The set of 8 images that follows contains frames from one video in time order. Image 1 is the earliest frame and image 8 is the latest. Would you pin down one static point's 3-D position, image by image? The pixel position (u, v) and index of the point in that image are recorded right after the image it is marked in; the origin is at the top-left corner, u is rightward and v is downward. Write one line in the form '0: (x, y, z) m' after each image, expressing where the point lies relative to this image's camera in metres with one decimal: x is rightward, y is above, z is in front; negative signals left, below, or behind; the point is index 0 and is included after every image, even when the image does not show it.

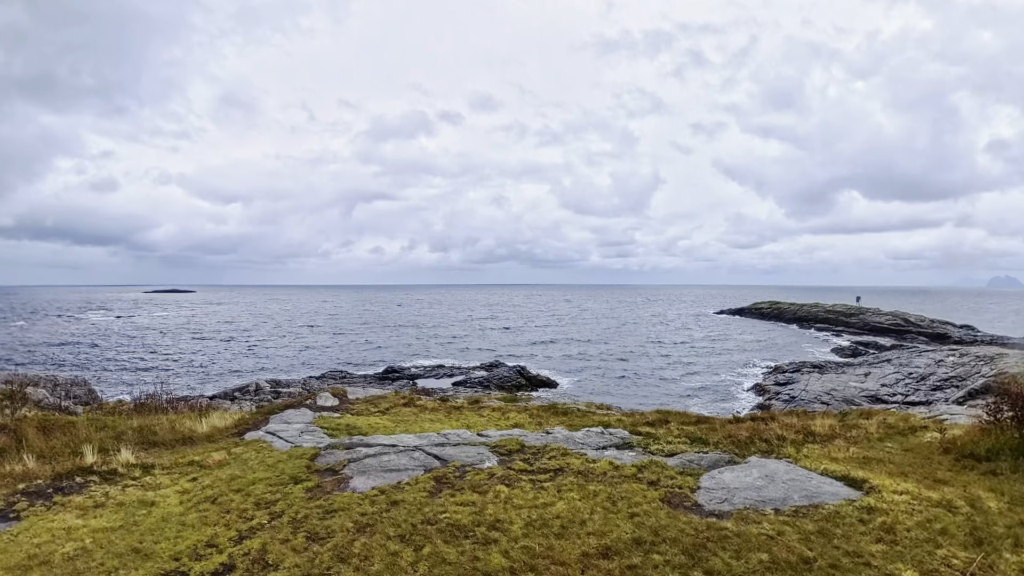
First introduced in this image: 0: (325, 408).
0: (-5.6, -3.5, +15.4) m
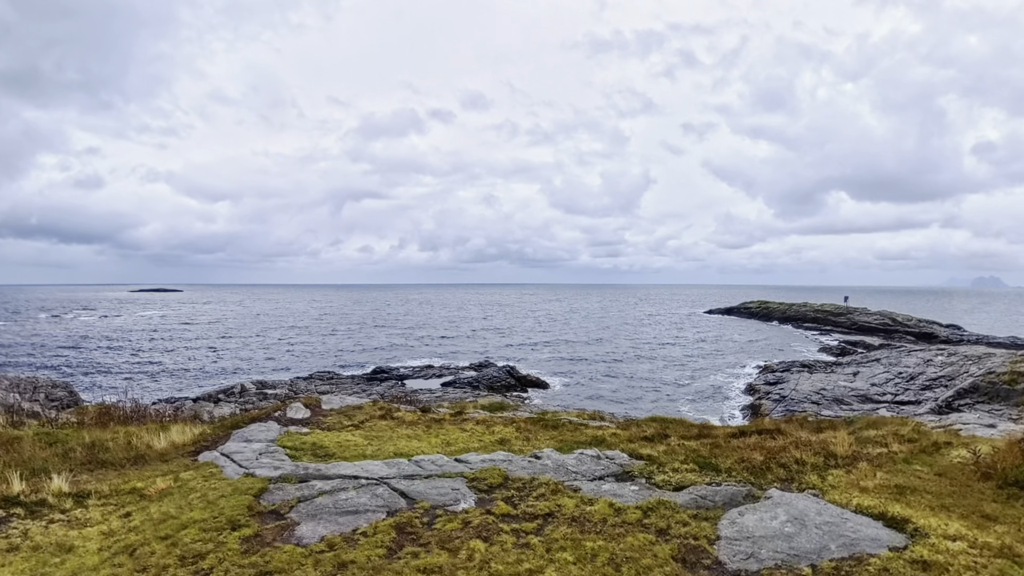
0: (-6.0, -3.6, +14.1) m
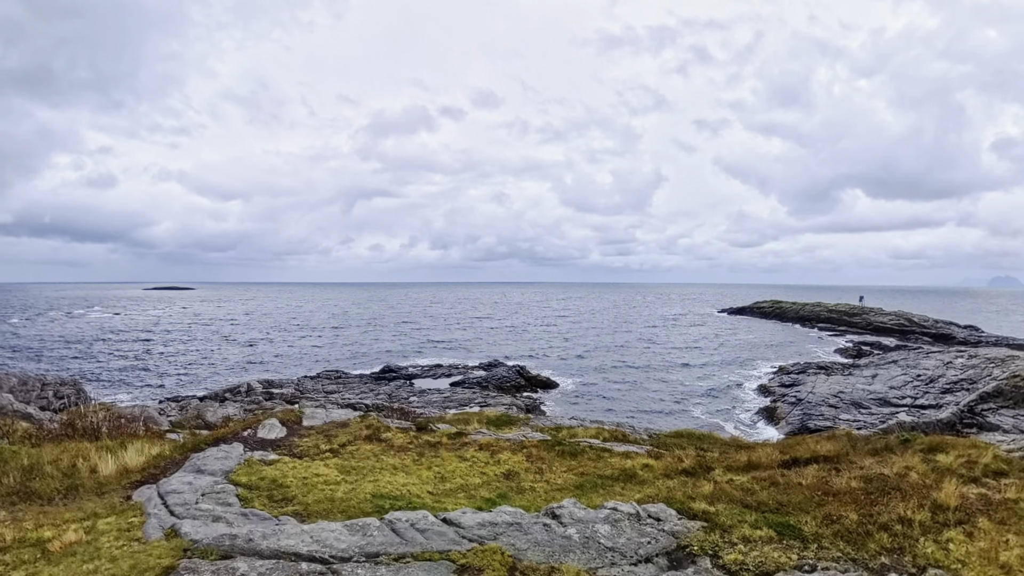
0: (-5.7, -3.6, +11.9) m
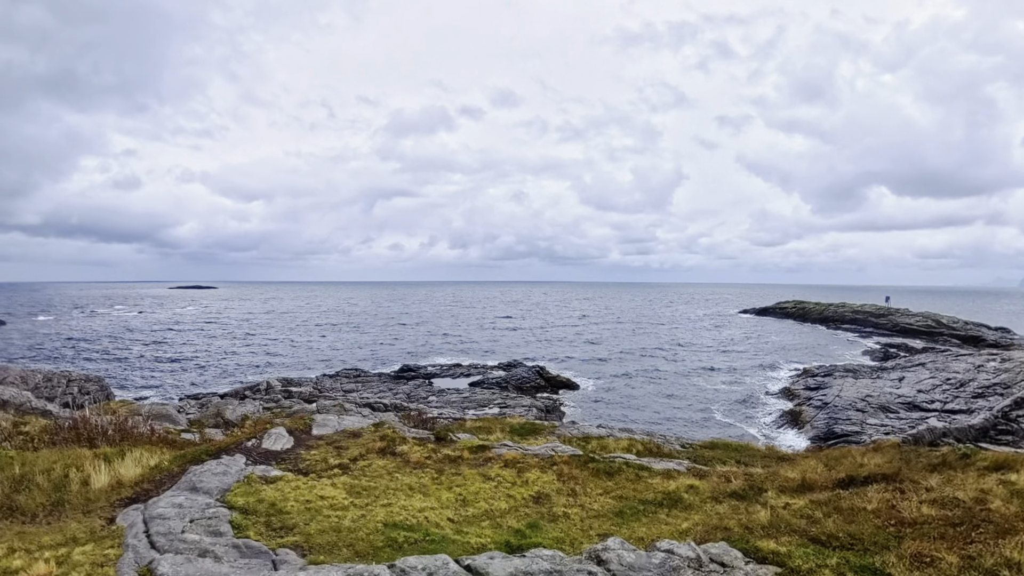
0: (-5.2, -3.5, +10.8) m
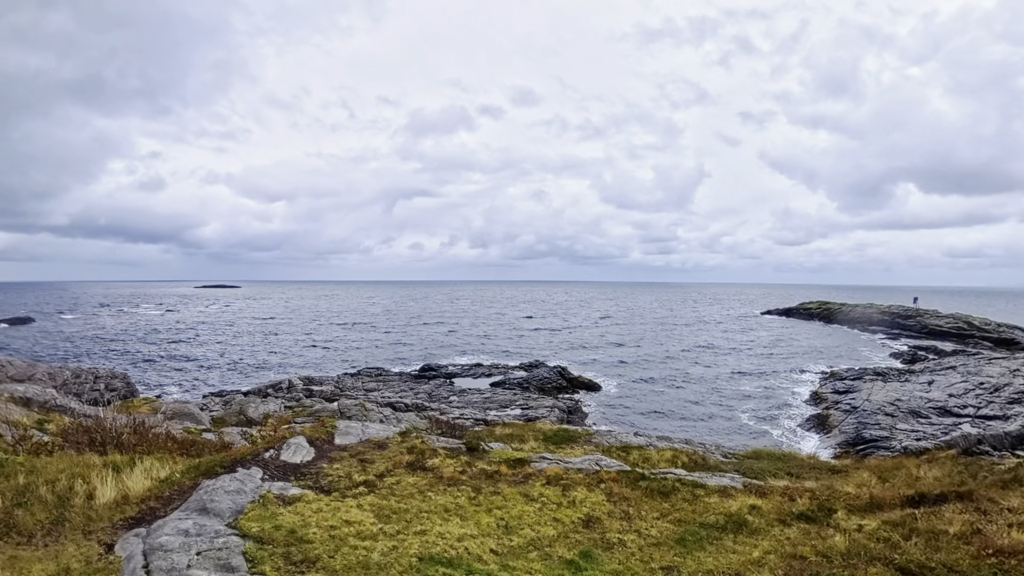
0: (-4.3, -3.5, +9.8) m
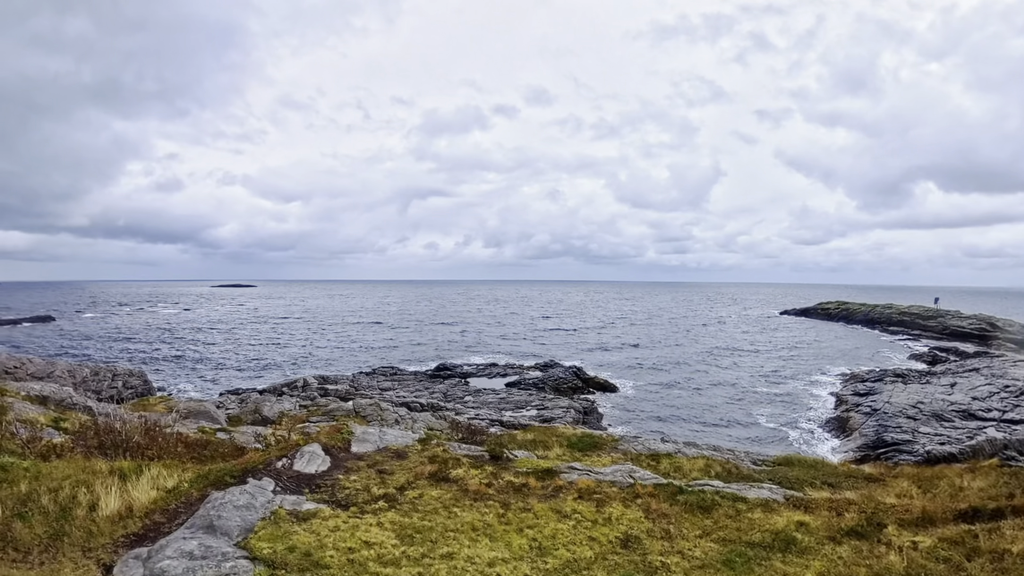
0: (-3.8, -3.4, +9.1) m
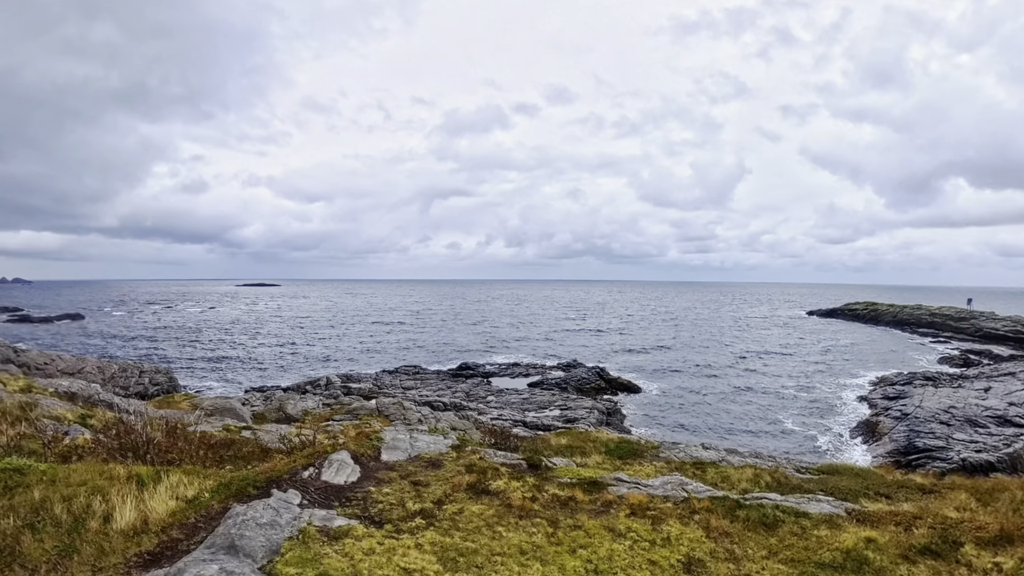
0: (-3.0, -3.3, +8.4) m
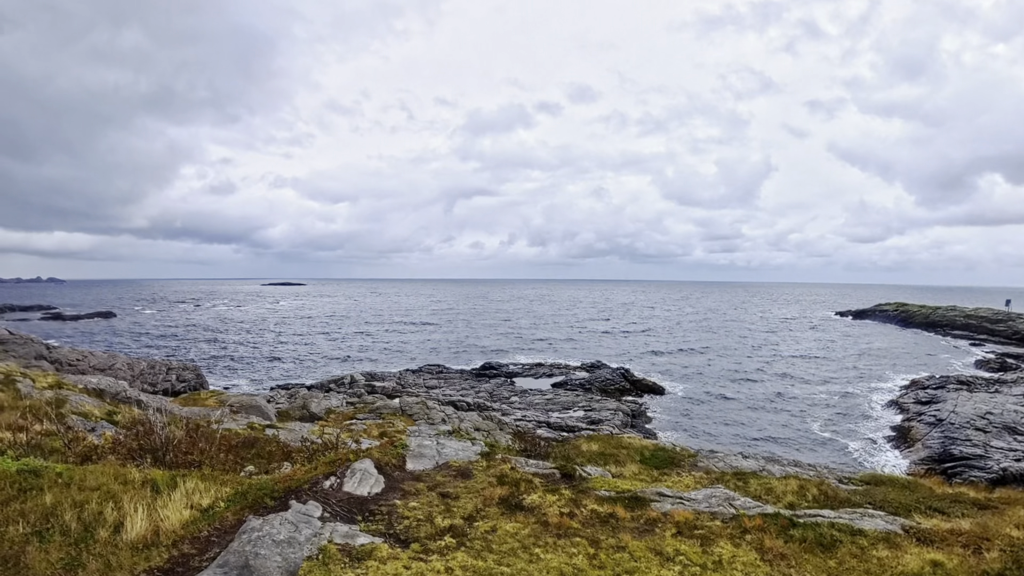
0: (-2.4, -3.3, +7.8) m
